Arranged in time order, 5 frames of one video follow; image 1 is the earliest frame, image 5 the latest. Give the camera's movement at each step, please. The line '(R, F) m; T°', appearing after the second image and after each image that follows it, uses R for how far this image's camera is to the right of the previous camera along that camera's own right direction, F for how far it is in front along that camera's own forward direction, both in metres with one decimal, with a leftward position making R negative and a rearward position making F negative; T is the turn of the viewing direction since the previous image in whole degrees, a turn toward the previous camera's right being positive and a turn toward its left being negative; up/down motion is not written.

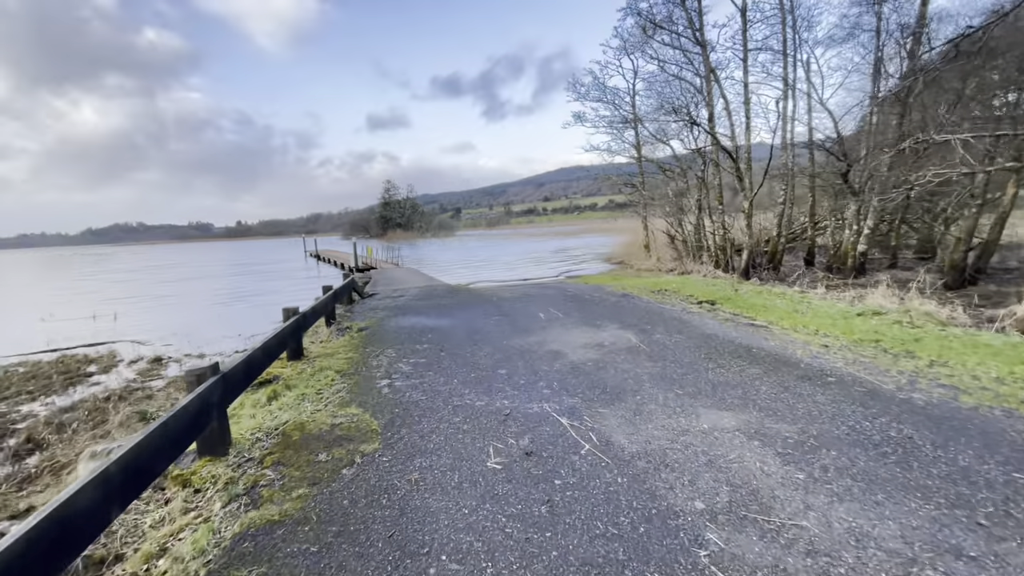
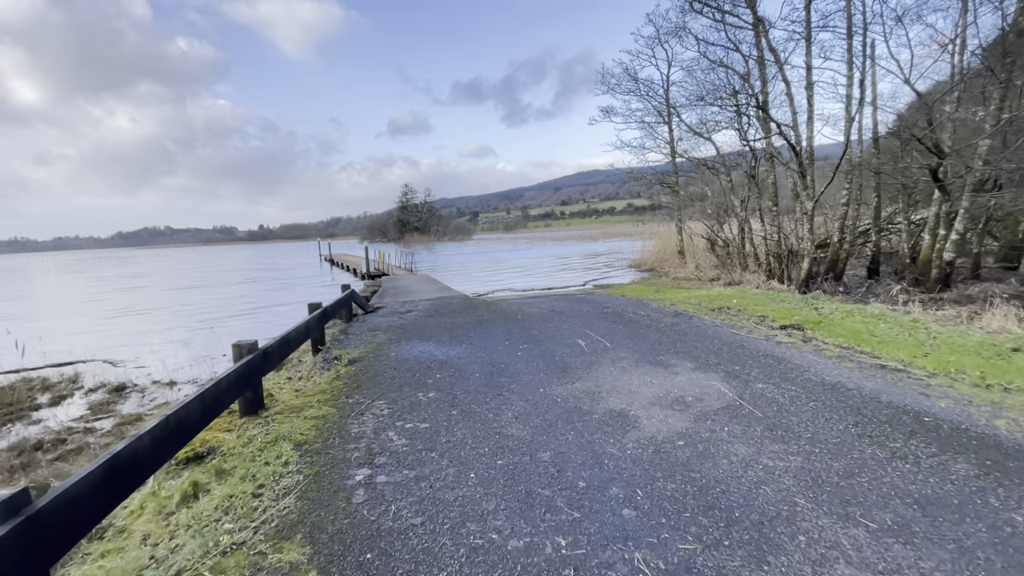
(-0.2, +1.7) m; -2°
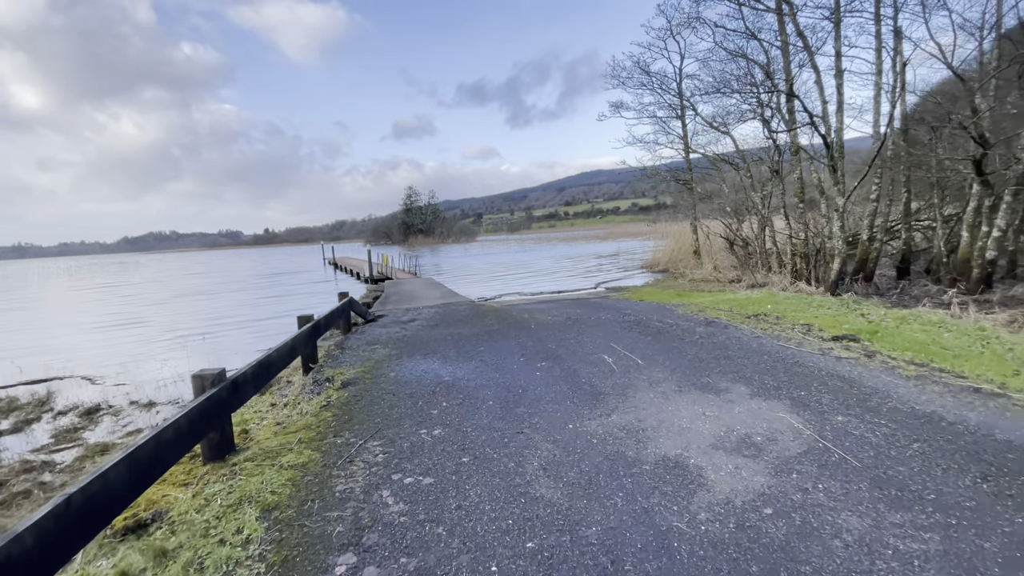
(-0.1, +0.8) m; -1°
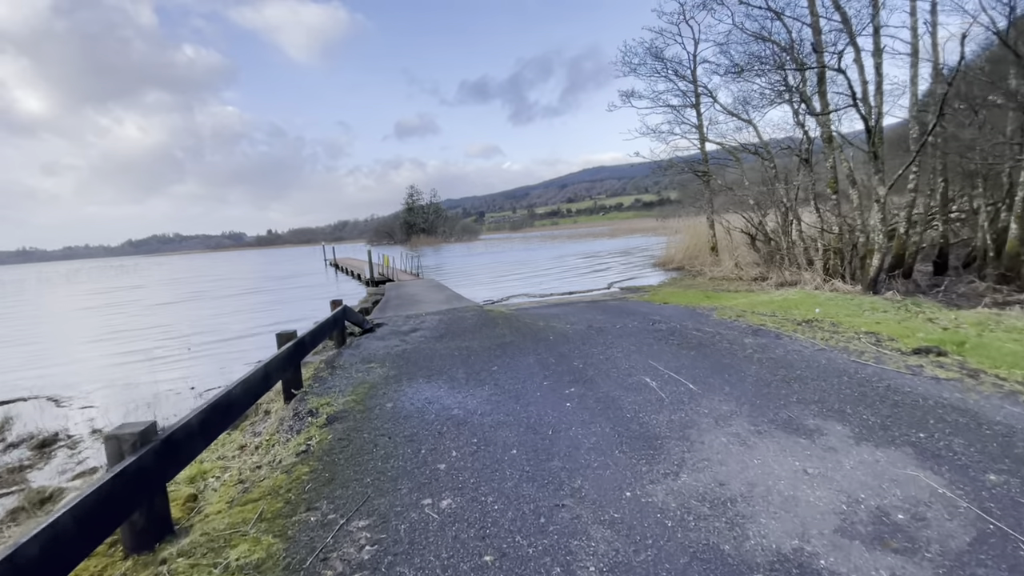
(-0.2, +1.0) m; 0°
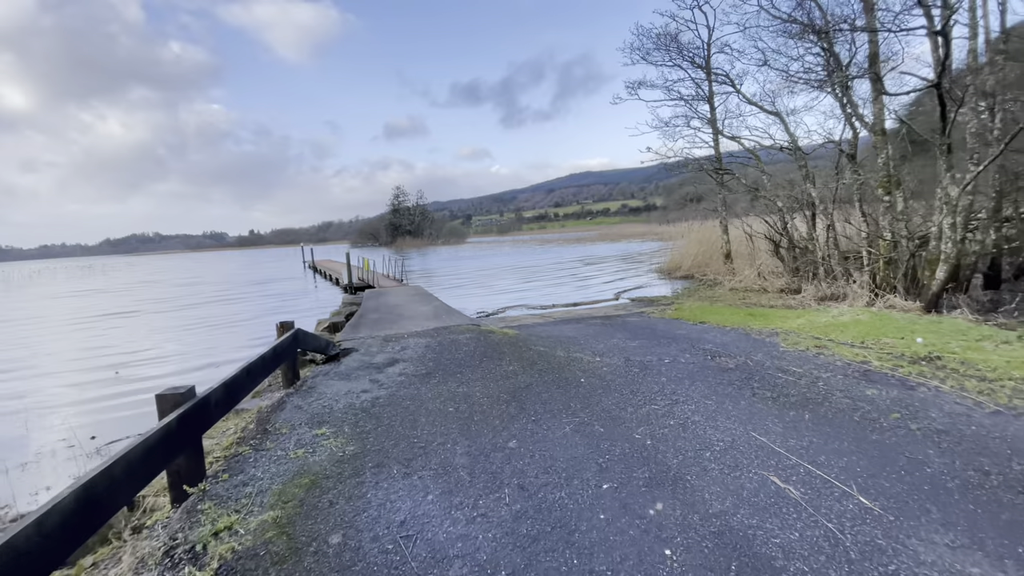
(-0.3, +1.9) m; +2°
